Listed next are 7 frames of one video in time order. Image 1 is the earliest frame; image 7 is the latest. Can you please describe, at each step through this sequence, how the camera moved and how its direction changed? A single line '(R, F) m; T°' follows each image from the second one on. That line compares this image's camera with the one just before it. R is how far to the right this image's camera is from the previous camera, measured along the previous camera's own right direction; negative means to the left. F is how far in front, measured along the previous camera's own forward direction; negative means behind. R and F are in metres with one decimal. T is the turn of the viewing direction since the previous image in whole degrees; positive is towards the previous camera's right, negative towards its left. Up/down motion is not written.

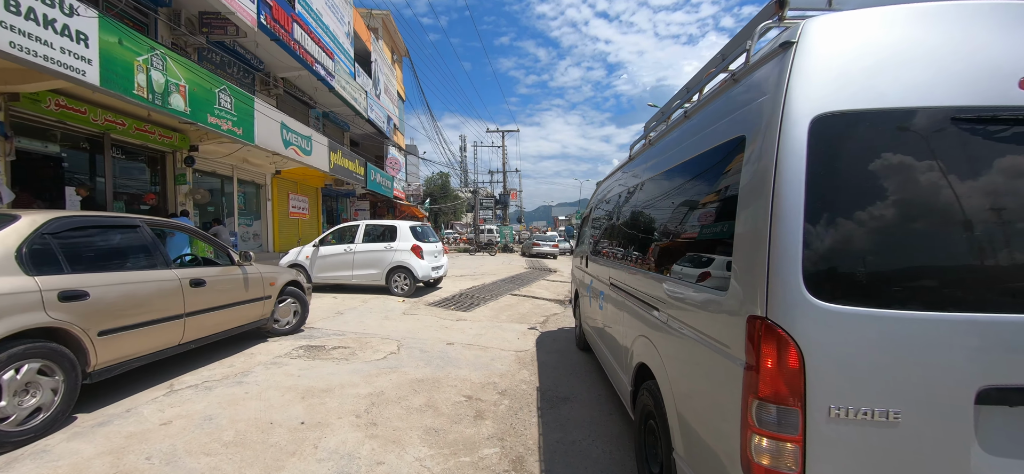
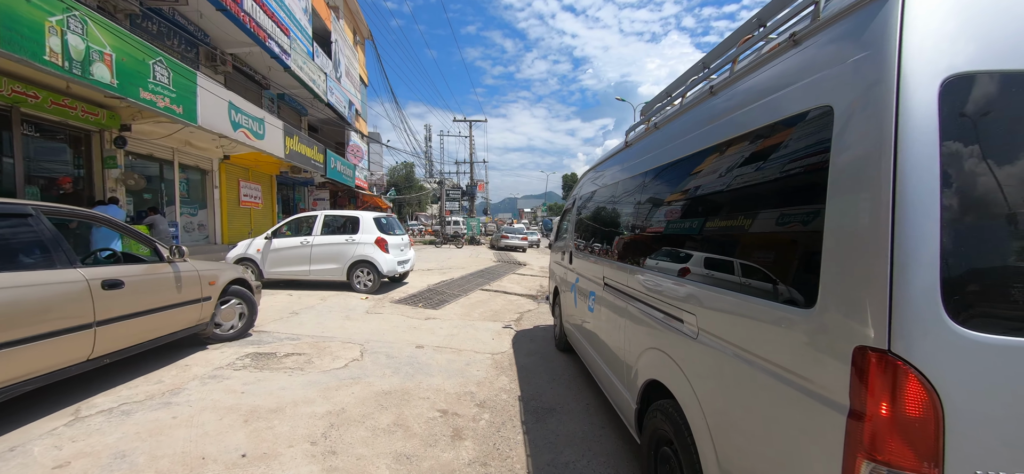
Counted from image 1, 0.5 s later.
(-0.1, +0.3) m; +5°
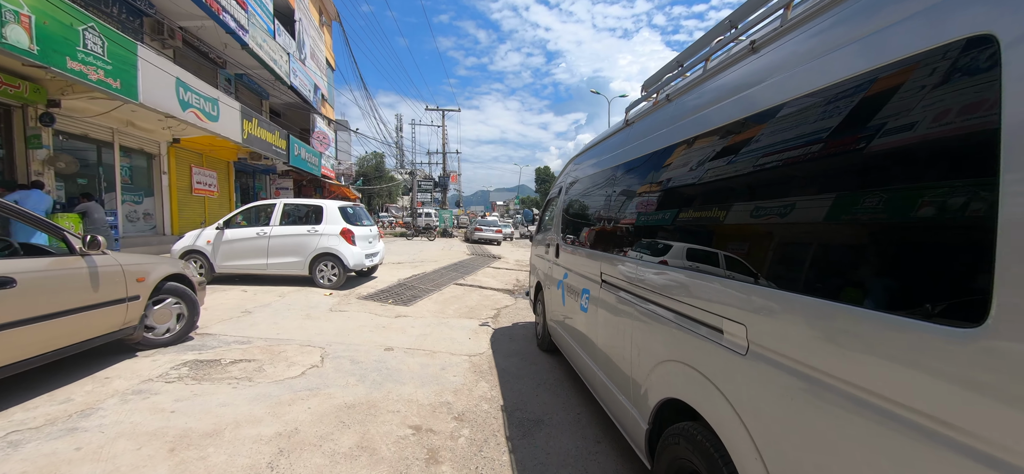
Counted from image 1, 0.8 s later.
(-0.1, +0.3) m; +4°
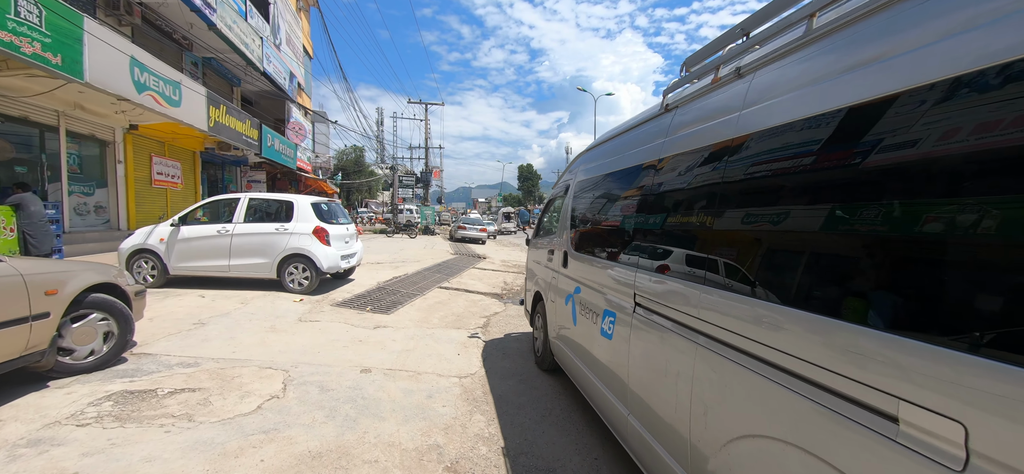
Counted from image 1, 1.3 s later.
(-0.1, +0.5) m; +3°
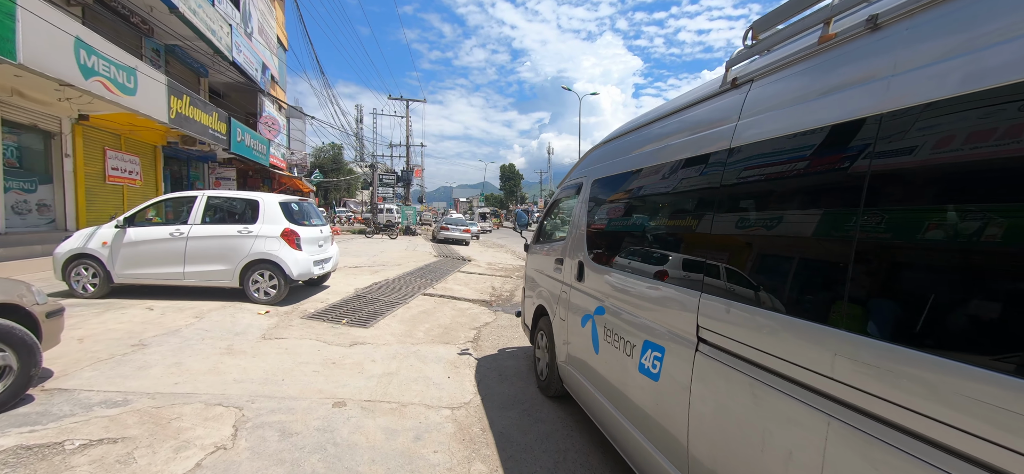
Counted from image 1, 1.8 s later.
(-0.1, +0.5) m; +3°
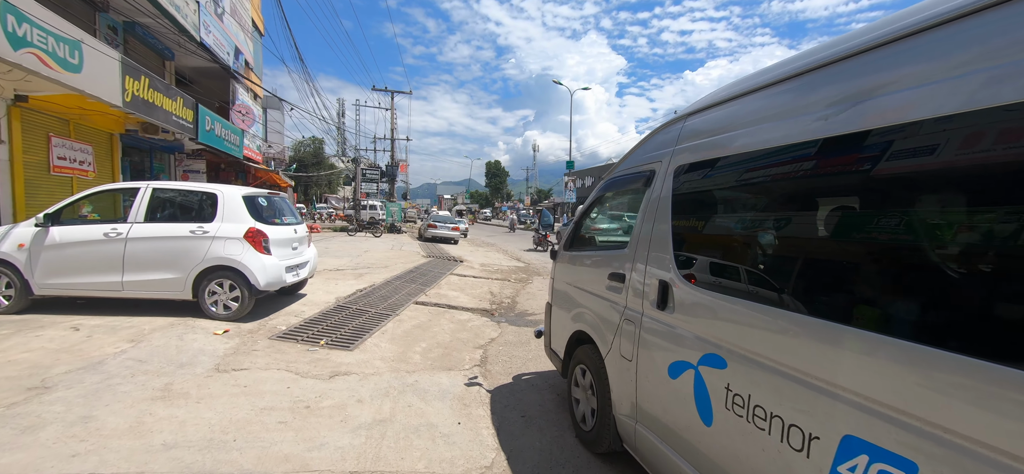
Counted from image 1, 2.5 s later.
(-0.3, +0.8) m; +2°
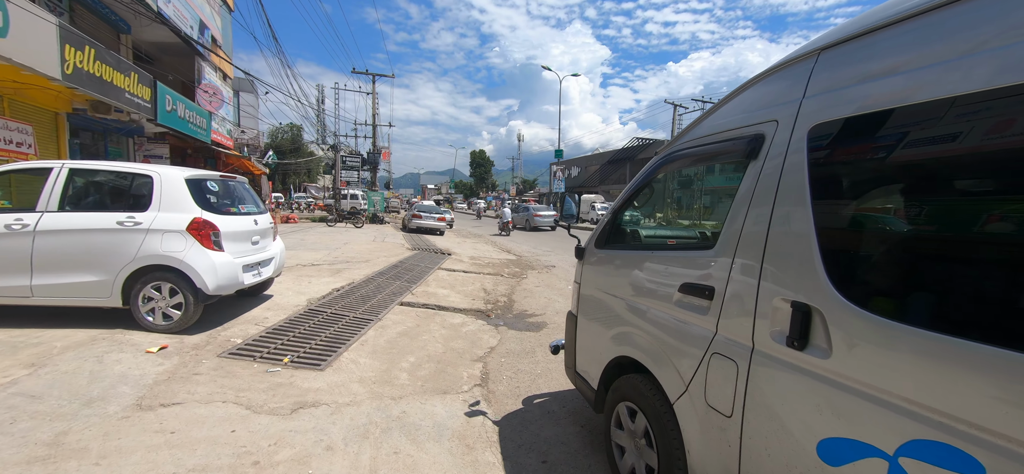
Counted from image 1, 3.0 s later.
(-0.2, +0.7) m; +2°
